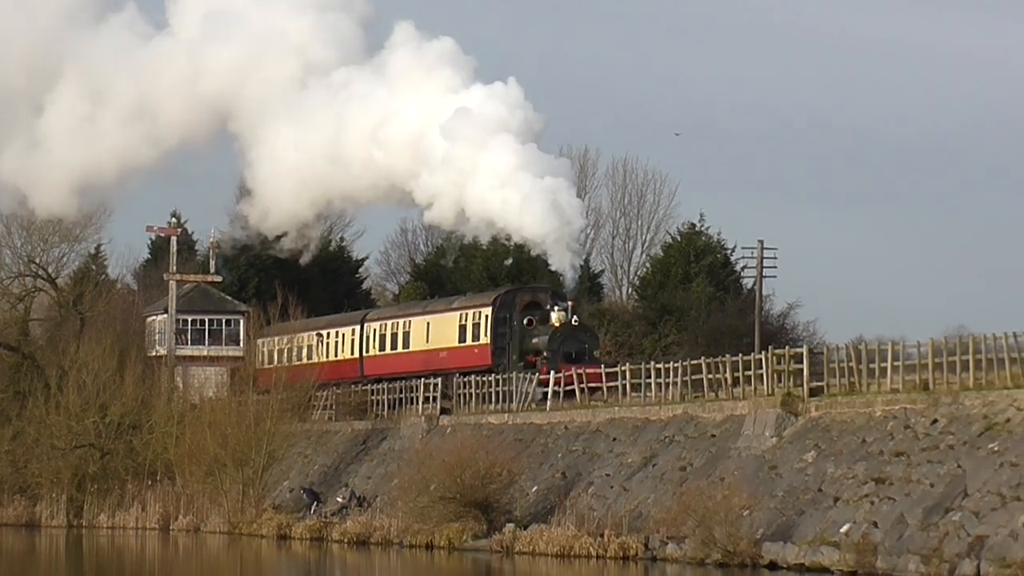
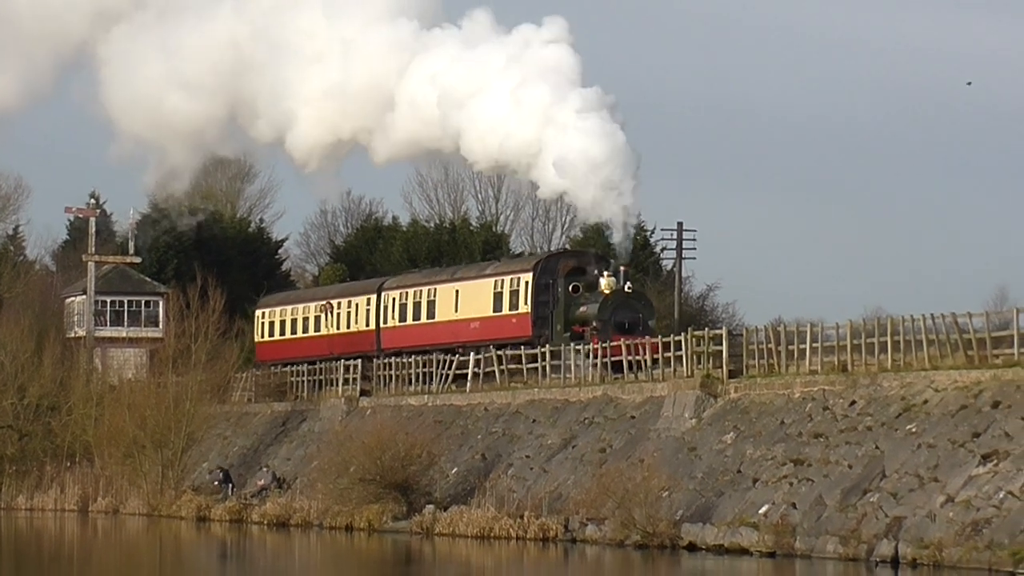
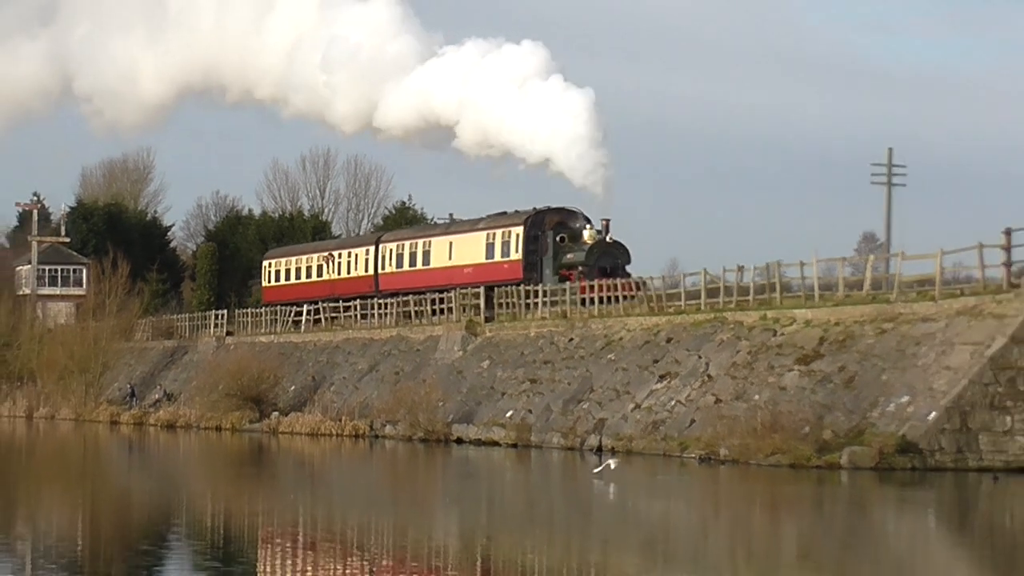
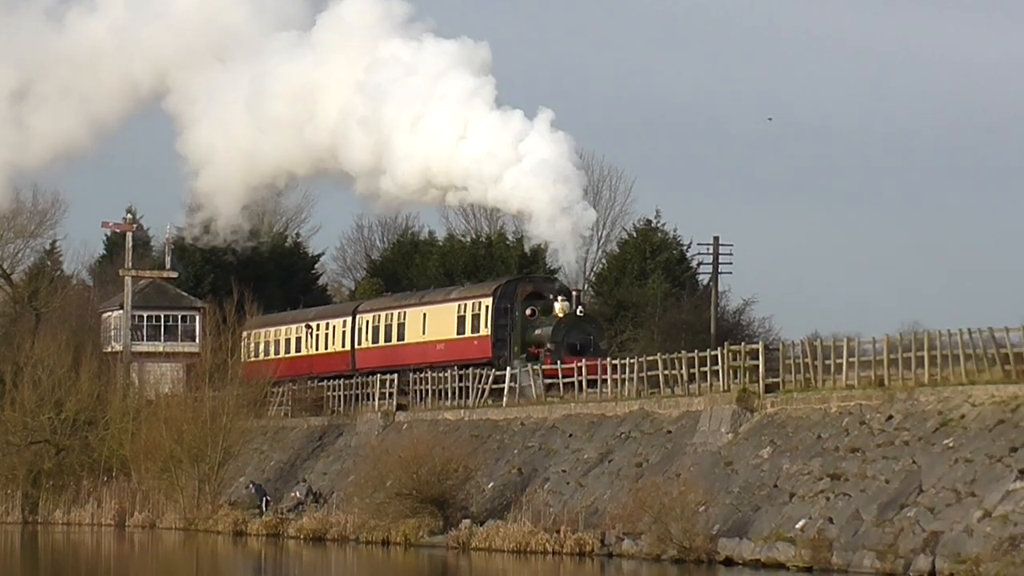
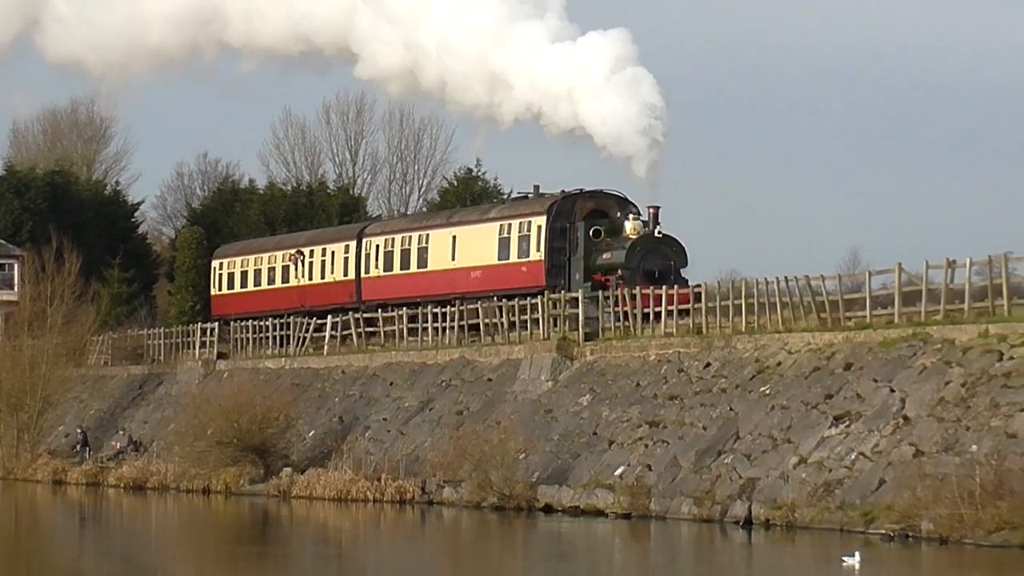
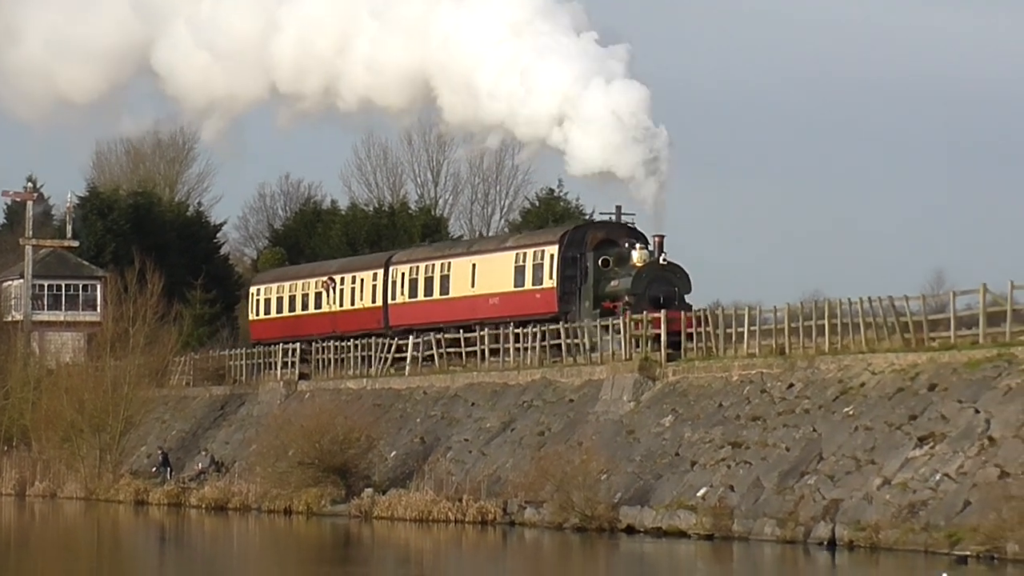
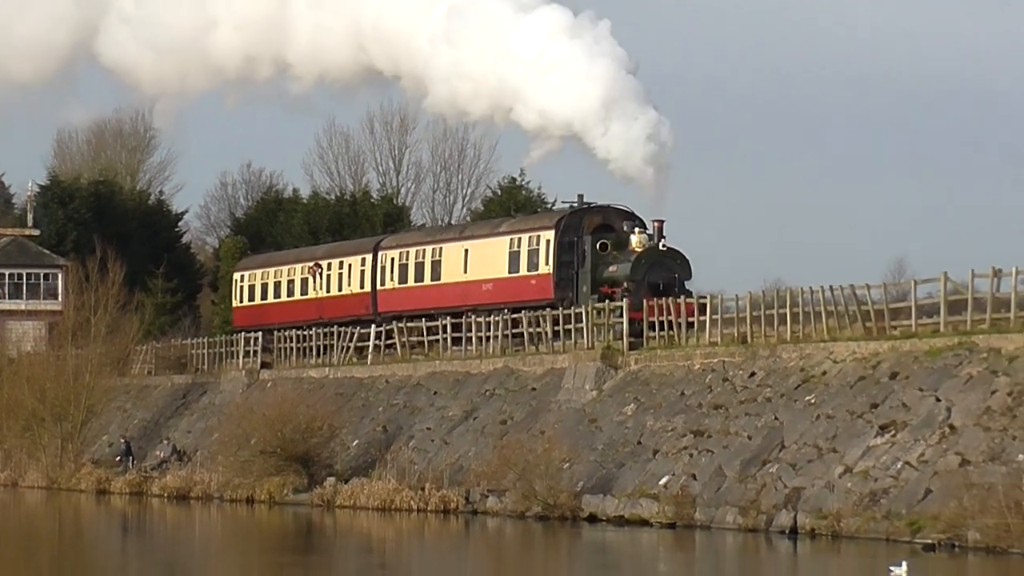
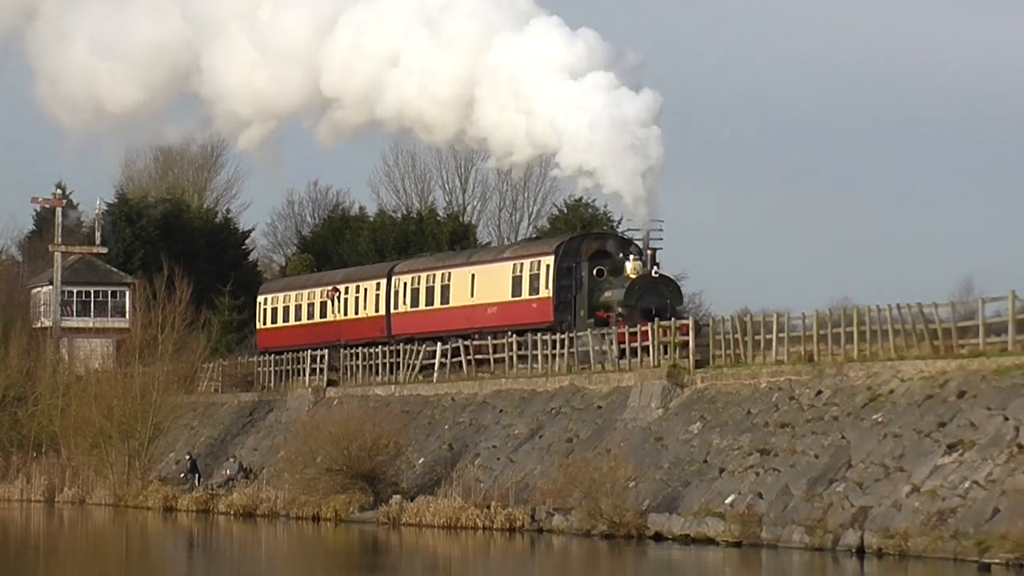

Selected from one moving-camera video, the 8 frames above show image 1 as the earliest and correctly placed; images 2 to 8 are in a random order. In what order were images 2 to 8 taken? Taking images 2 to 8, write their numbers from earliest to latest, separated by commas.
4, 2, 8, 6, 7, 5, 3
